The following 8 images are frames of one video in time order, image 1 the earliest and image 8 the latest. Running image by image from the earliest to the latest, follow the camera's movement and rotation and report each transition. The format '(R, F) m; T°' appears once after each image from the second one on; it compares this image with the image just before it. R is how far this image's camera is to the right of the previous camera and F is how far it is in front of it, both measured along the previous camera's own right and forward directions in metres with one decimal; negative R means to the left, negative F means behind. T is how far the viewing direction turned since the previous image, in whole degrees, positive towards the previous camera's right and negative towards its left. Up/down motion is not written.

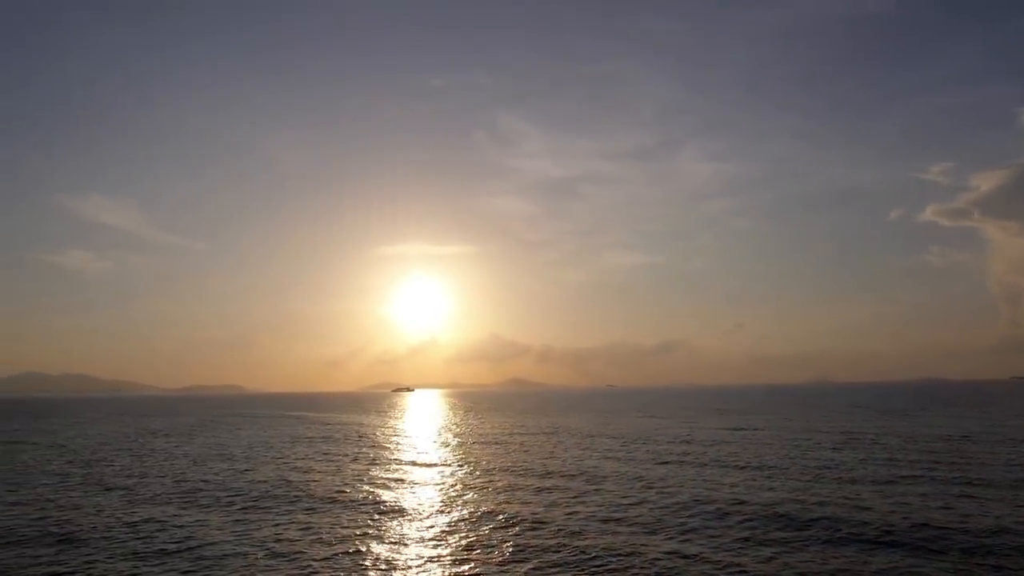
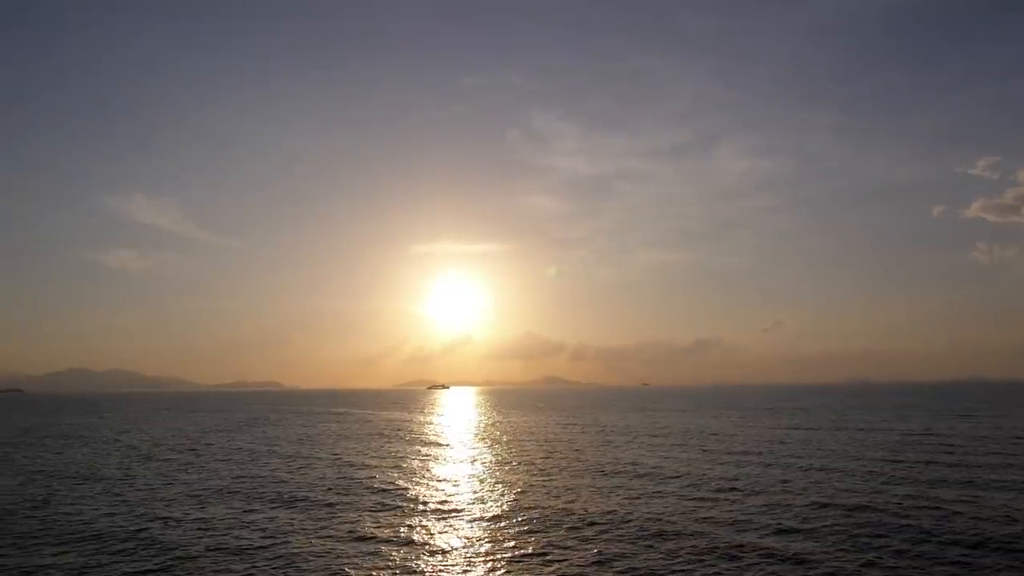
(-2.9, +0.5) m; -2°
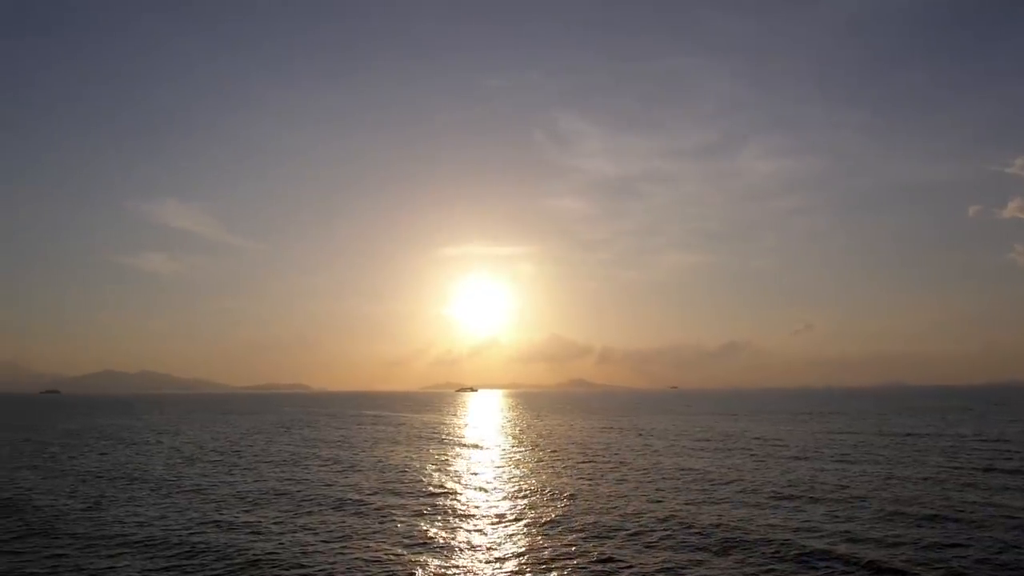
(-2.2, +0.4) m; -2°
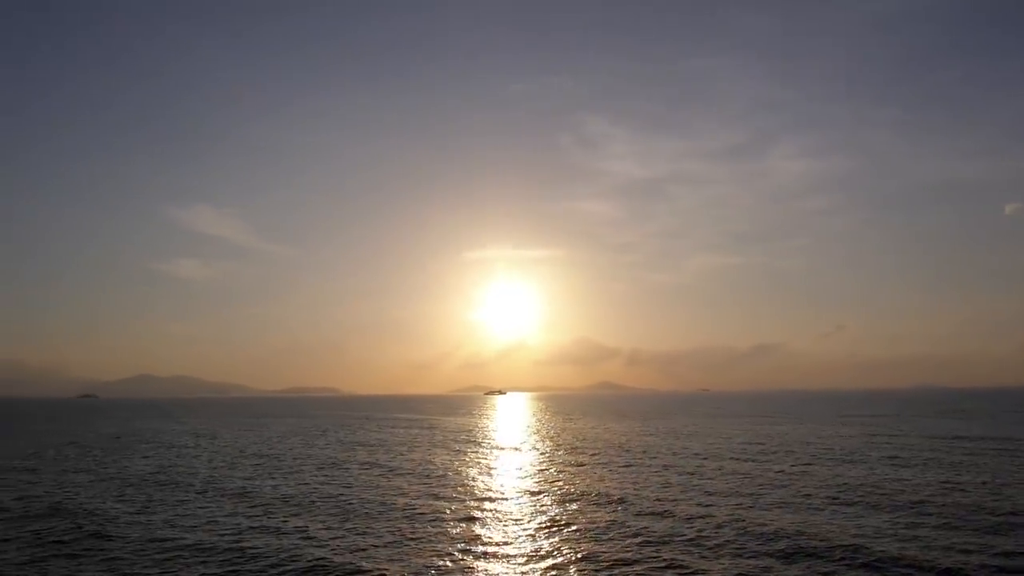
(-1.9, +0.3) m; -2°
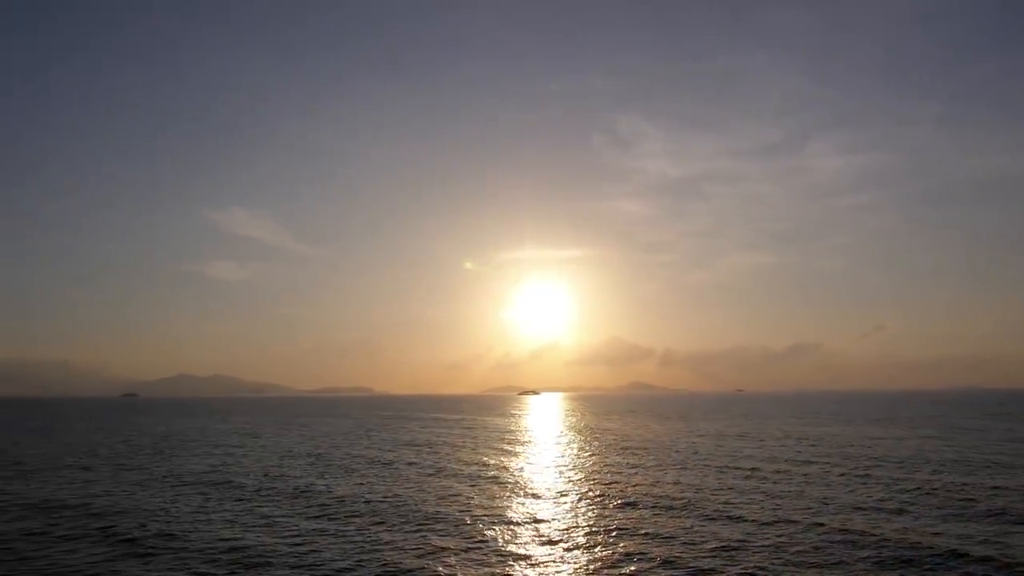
(-3.1, +0.4) m; -2°
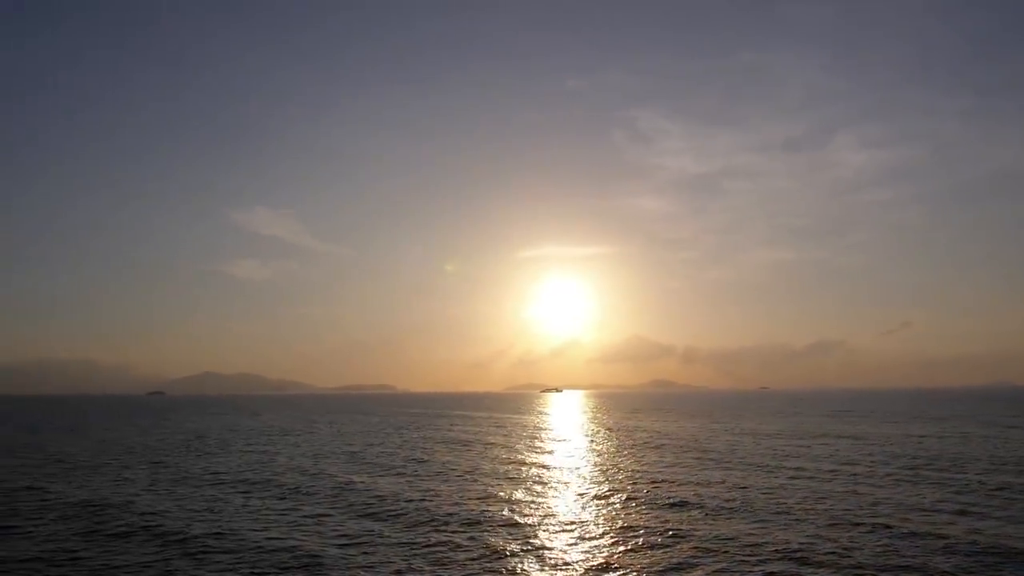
(-3.2, +0.3) m; -1°
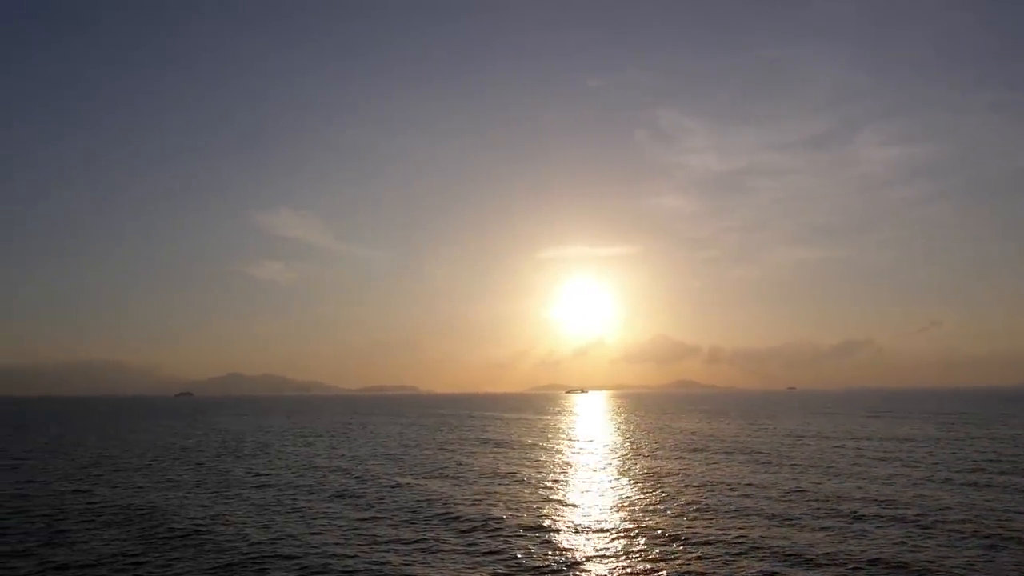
(-4.6, +0.5) m; 0°
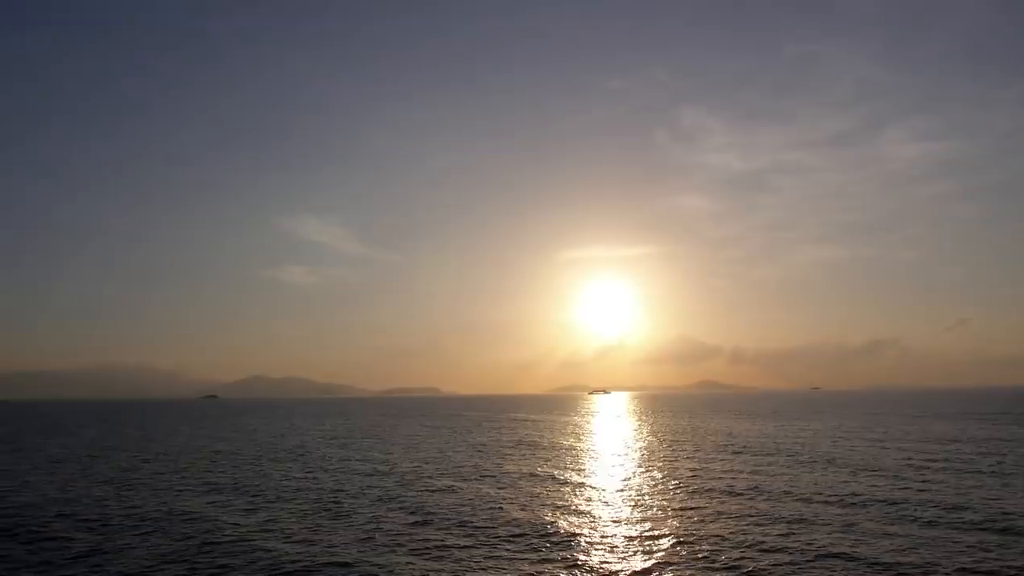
(-3.9, +0.3) m; 0°
